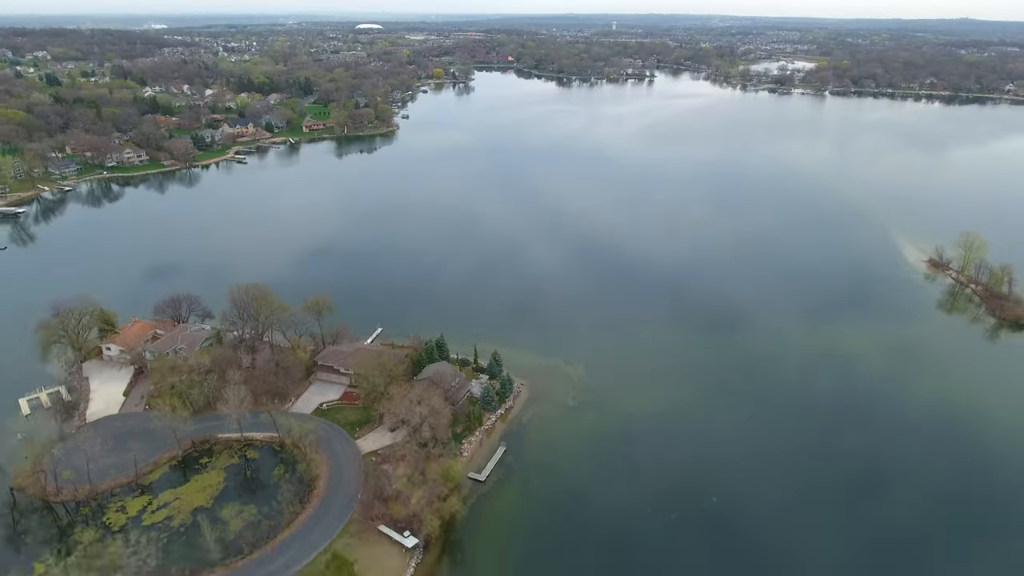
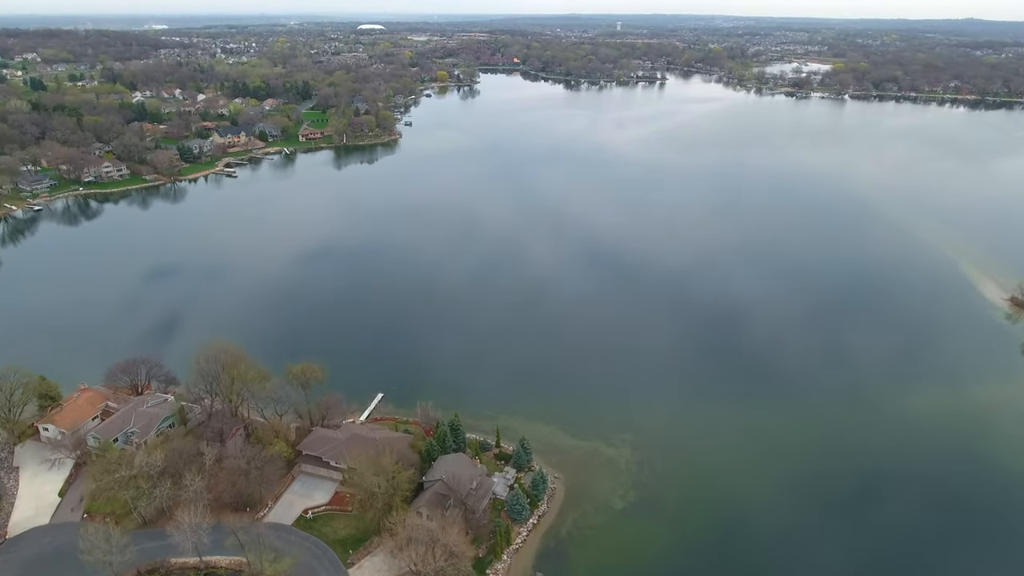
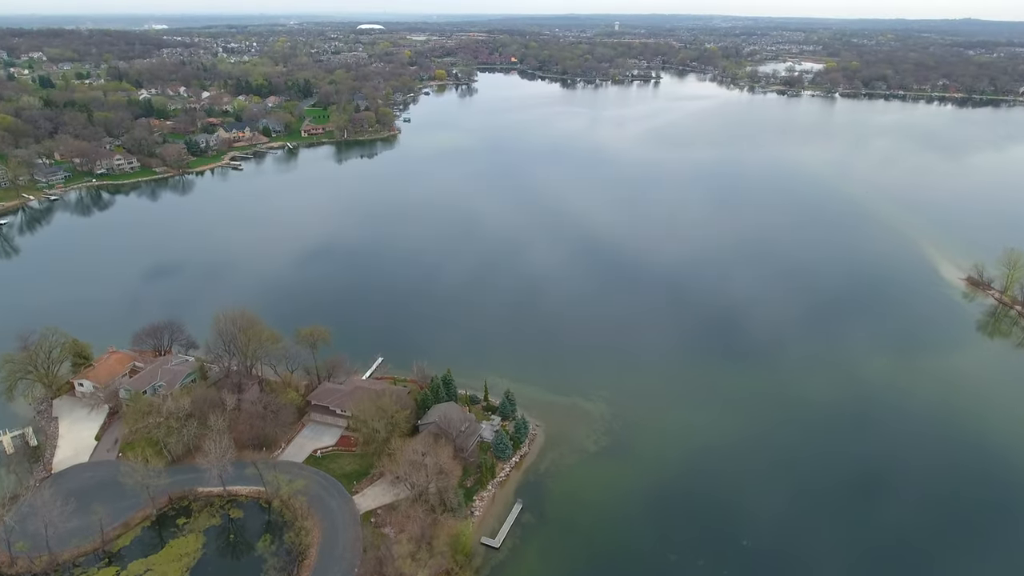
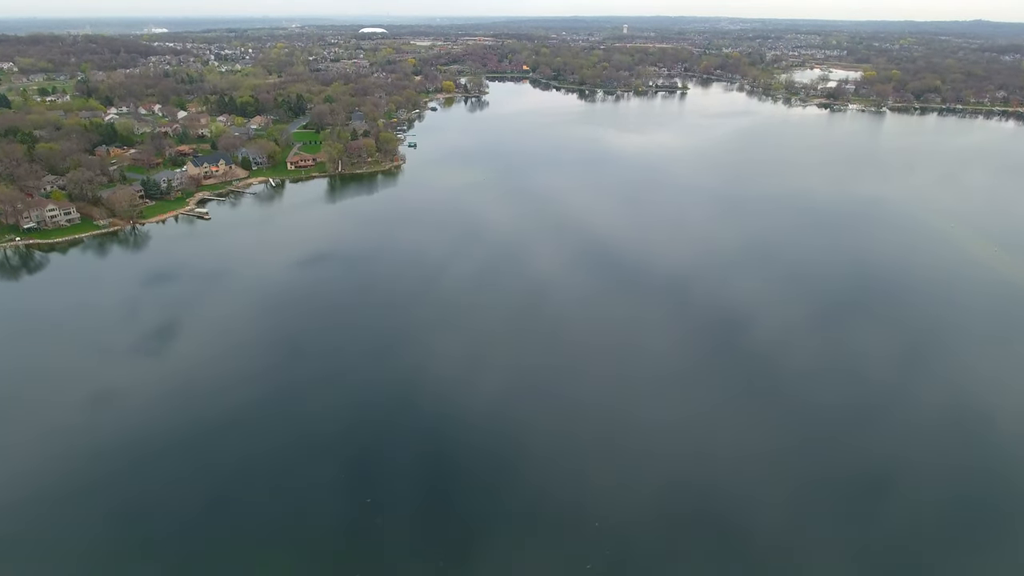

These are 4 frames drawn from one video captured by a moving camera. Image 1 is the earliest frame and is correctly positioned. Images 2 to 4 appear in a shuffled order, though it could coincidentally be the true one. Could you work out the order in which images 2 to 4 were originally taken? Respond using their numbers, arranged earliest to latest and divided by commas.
3, 2, 4
